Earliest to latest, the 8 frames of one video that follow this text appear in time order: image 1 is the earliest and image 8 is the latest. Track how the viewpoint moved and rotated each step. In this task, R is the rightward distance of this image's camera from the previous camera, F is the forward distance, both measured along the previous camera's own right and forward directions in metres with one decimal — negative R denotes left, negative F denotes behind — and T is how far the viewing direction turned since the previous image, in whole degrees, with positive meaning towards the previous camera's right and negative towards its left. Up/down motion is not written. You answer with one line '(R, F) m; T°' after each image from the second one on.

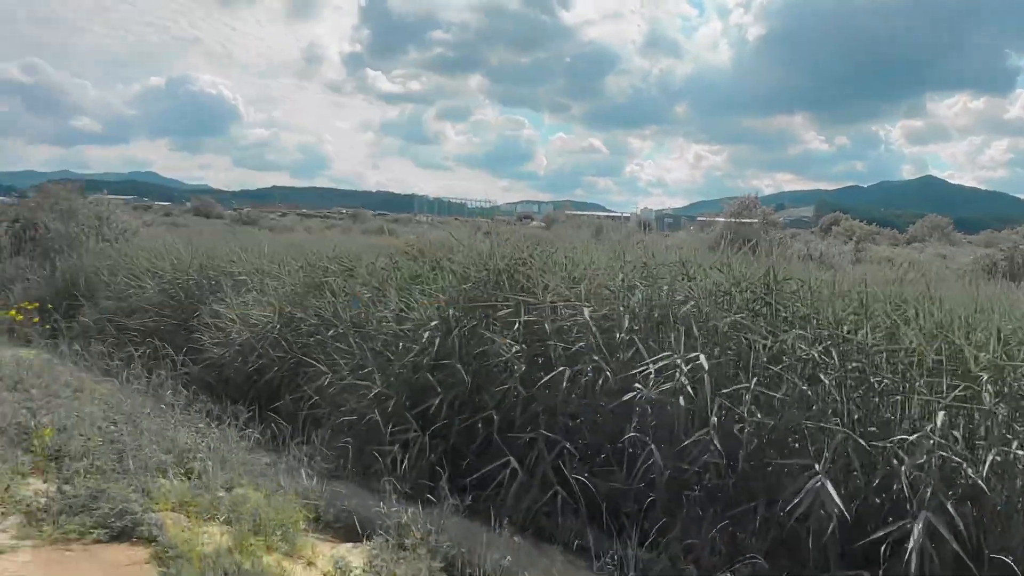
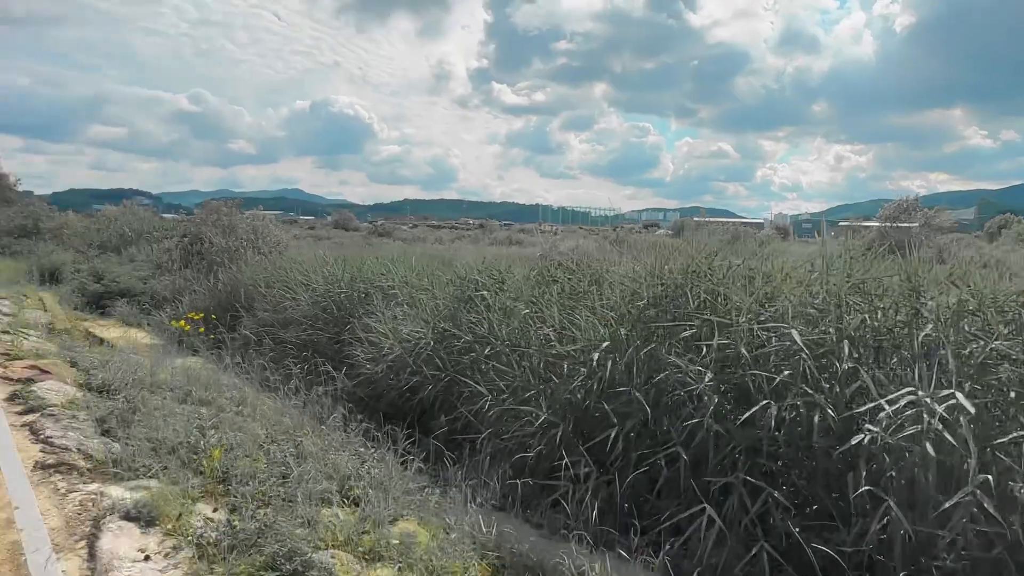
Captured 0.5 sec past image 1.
(-0.4, +0.5) m; -10°
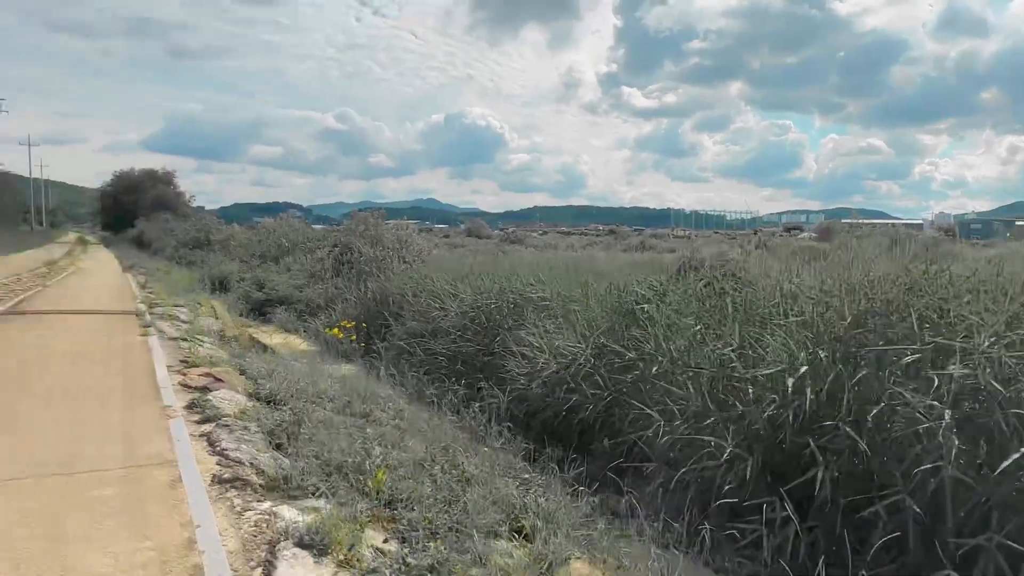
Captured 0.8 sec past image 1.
(-0.3, +0.4) m; -11°
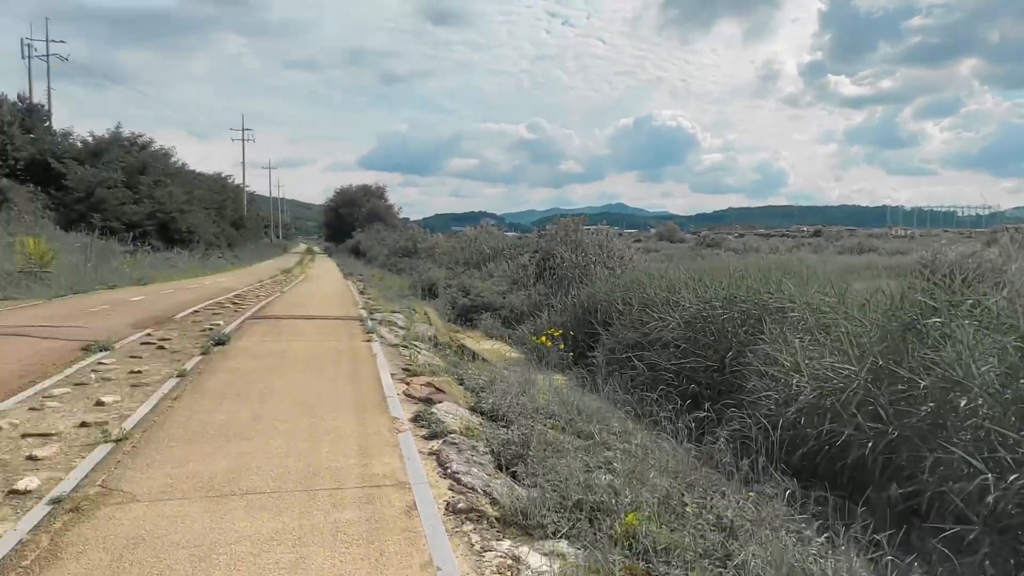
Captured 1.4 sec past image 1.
(-0.4, +0.6) m; -16°
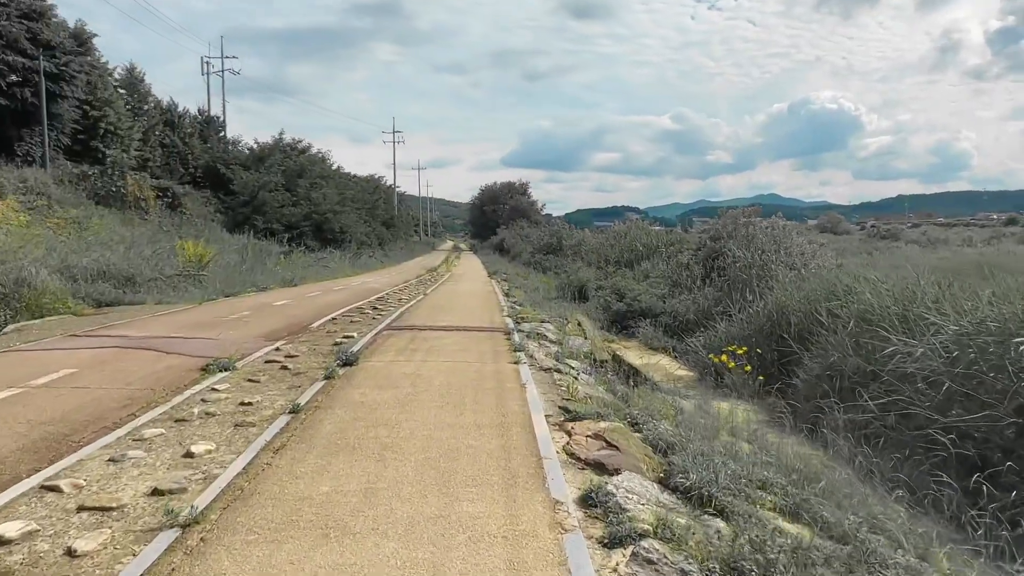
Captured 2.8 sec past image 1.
(-0.4, +1.6) m; -12°
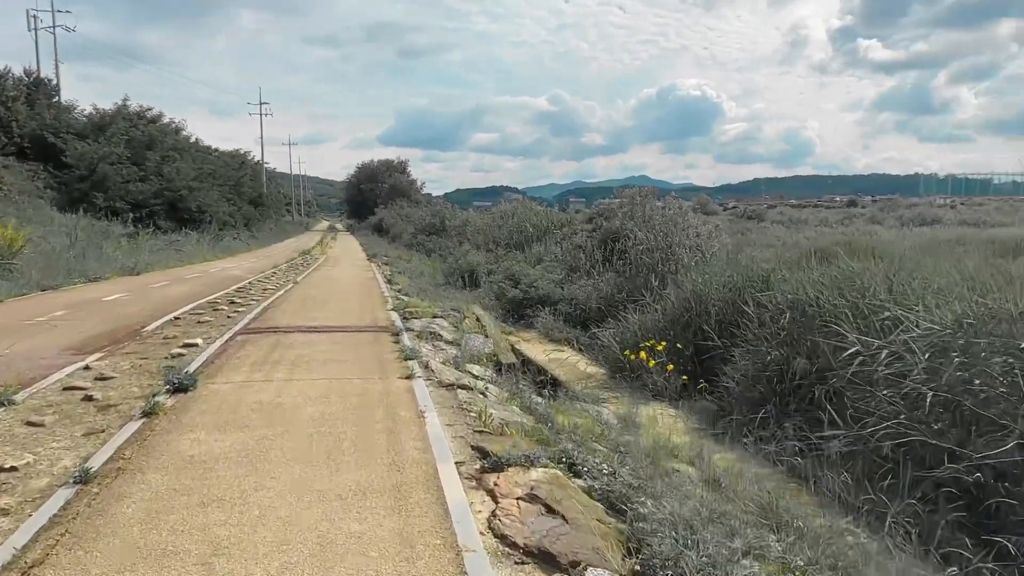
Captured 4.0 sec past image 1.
(-0.1, +1.5) m; +10°
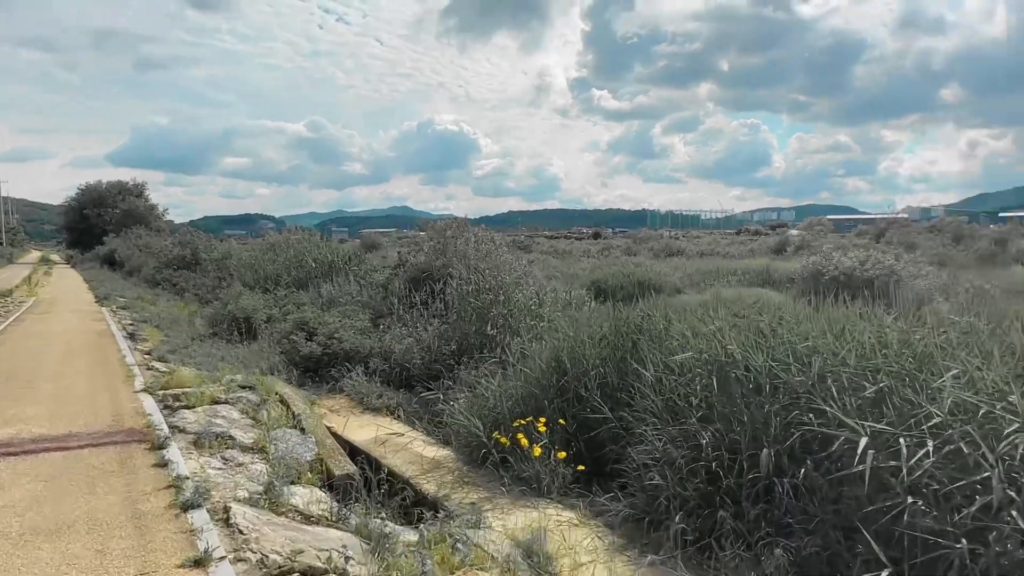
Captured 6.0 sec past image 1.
(-0.6, +2.3) m; +19°
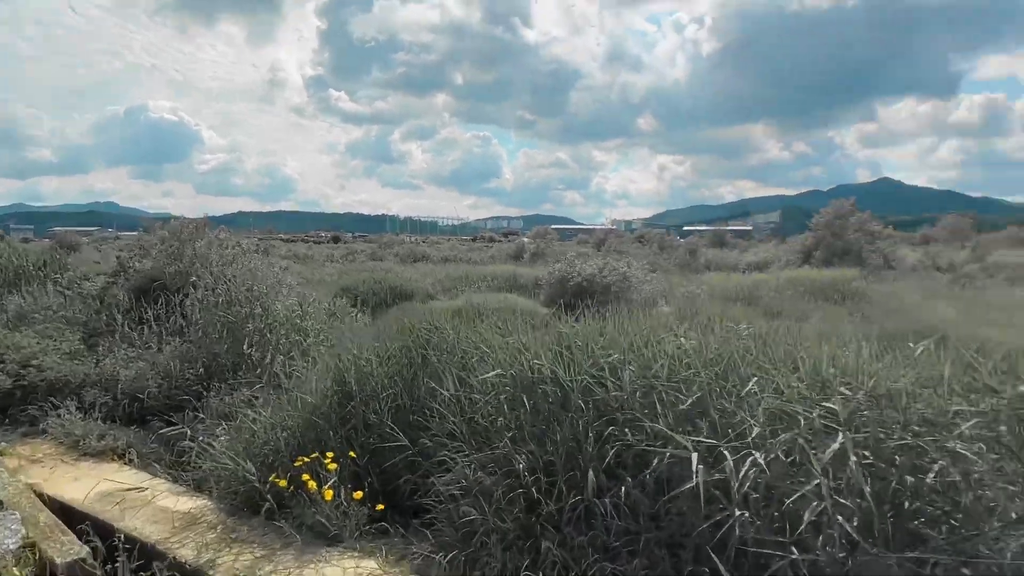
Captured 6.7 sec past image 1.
(-0.4, +0.7) m; +21°
